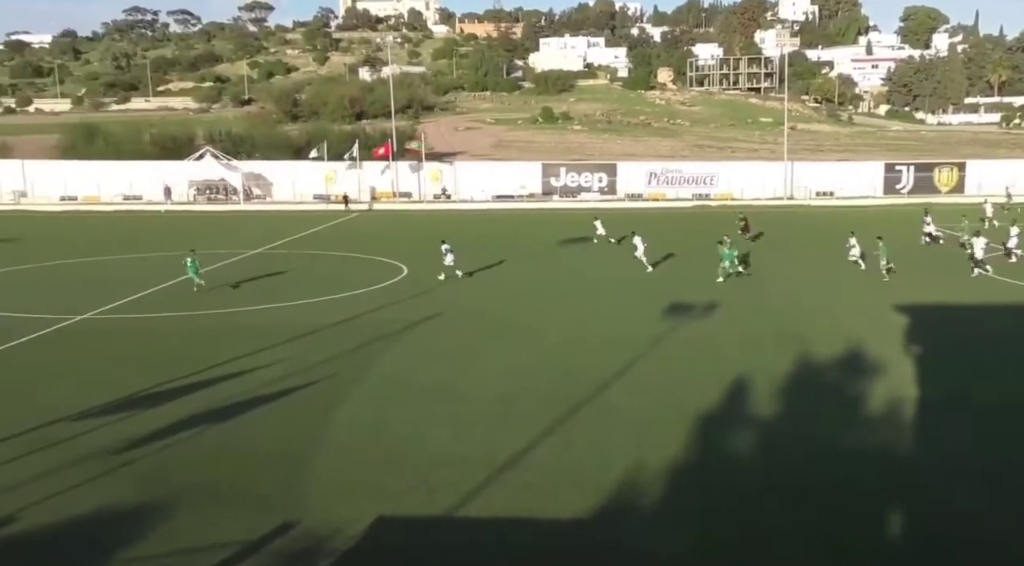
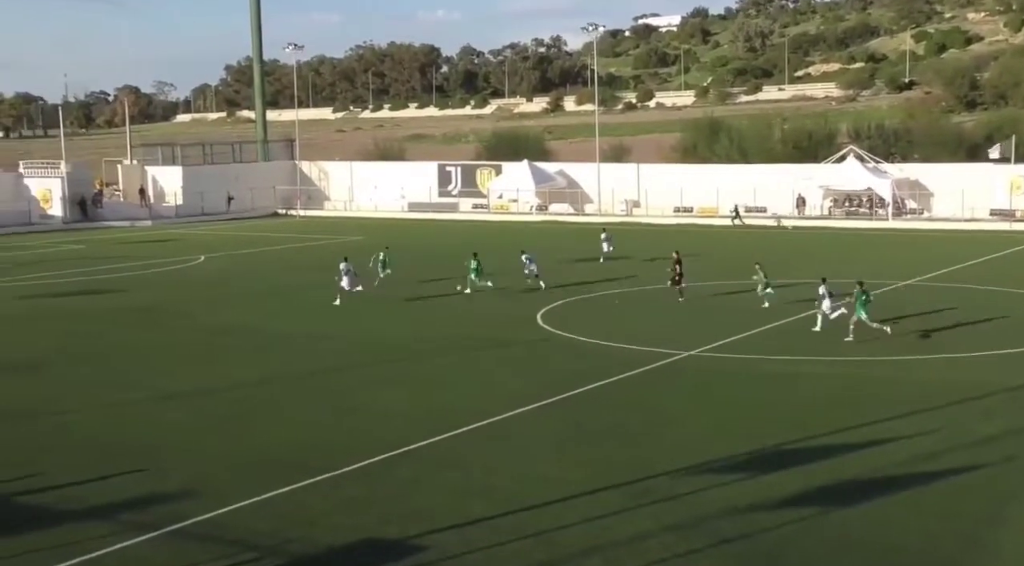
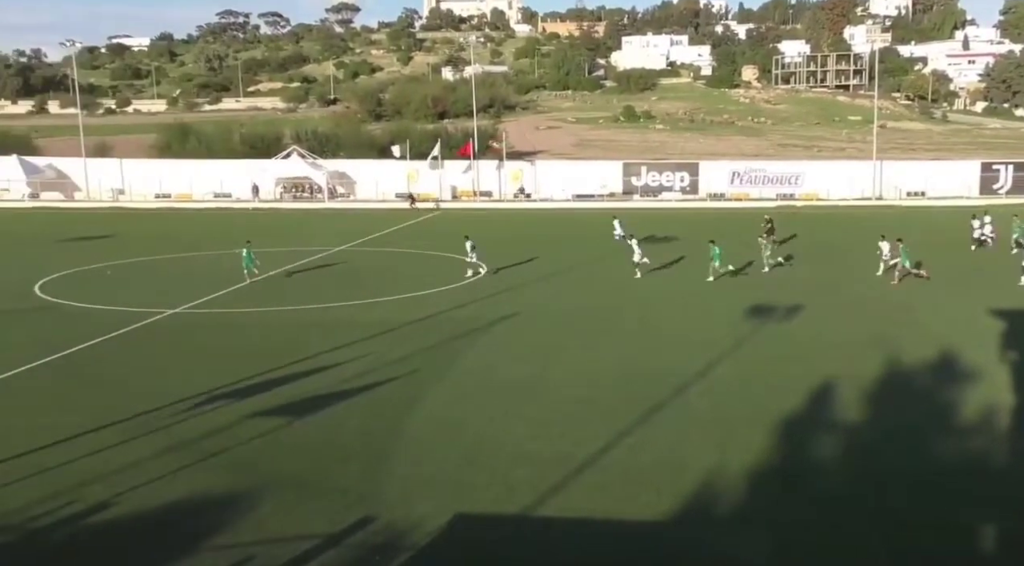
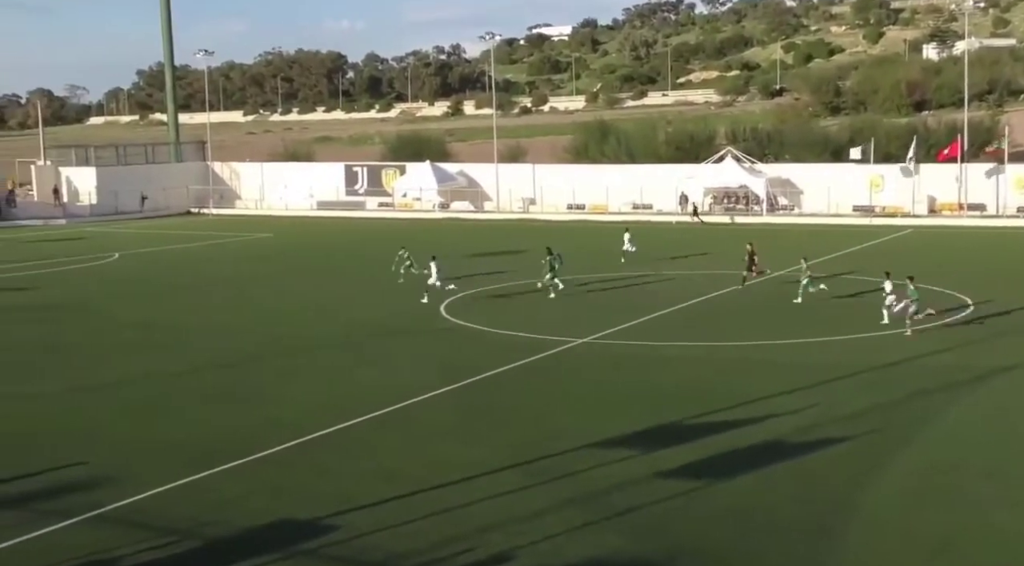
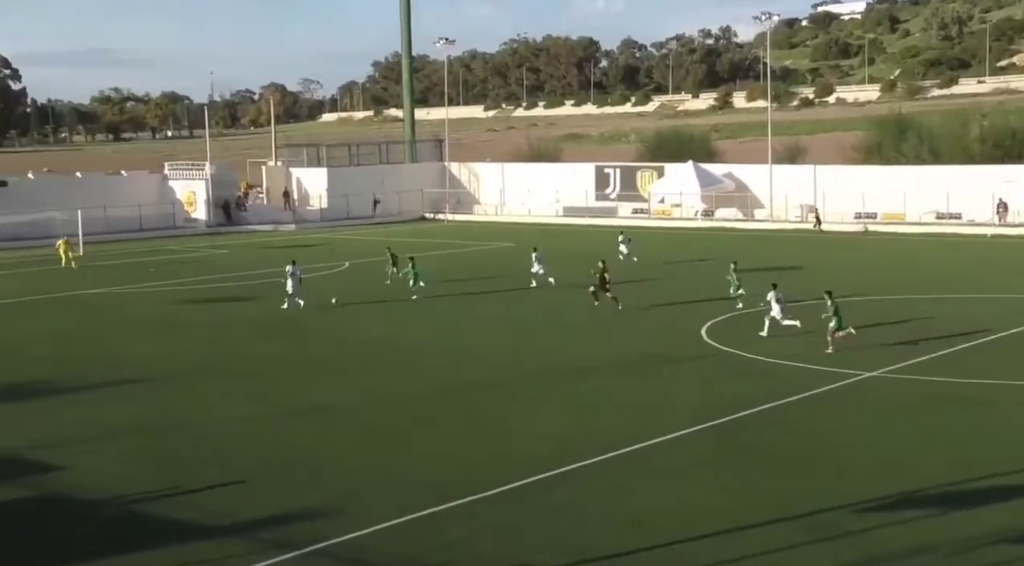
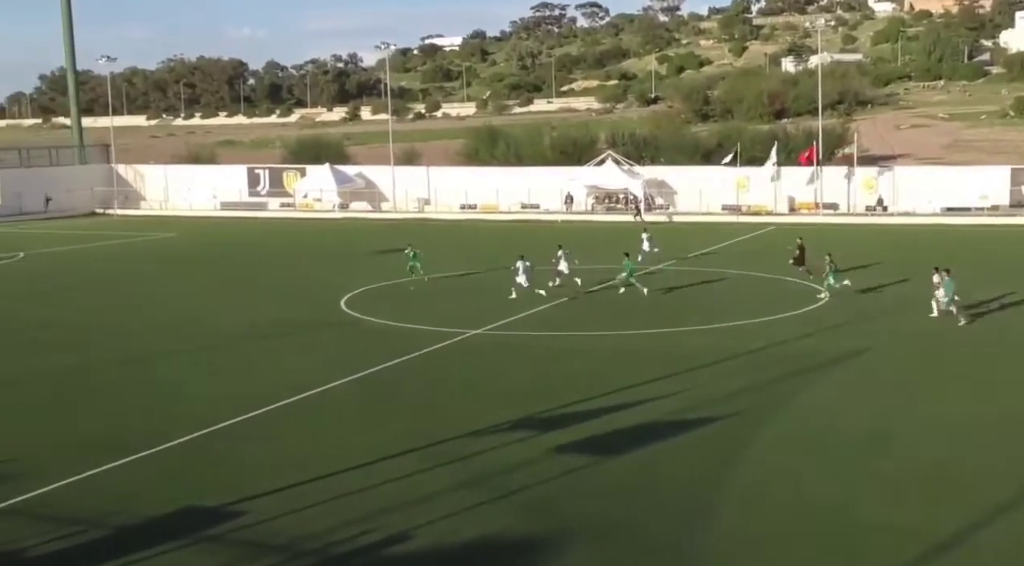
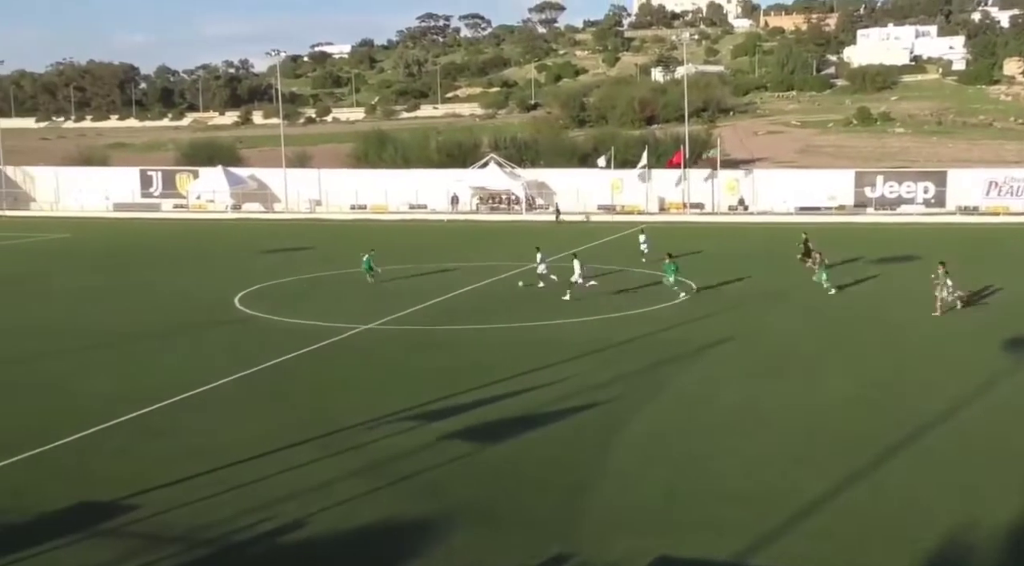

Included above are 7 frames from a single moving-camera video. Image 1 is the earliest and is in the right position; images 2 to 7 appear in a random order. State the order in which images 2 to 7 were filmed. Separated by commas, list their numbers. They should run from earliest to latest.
3, 7, 6, 4, 2, 5
